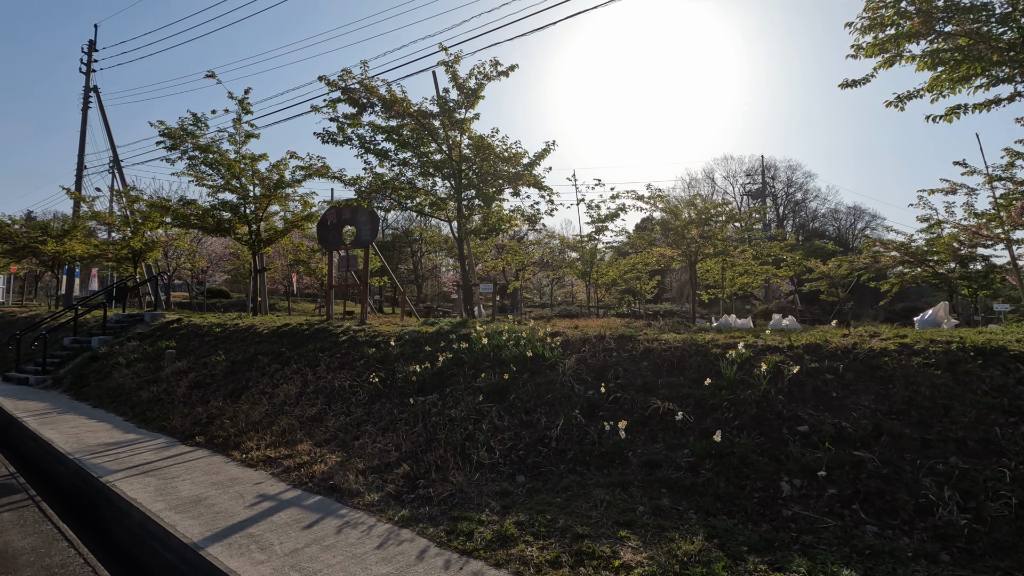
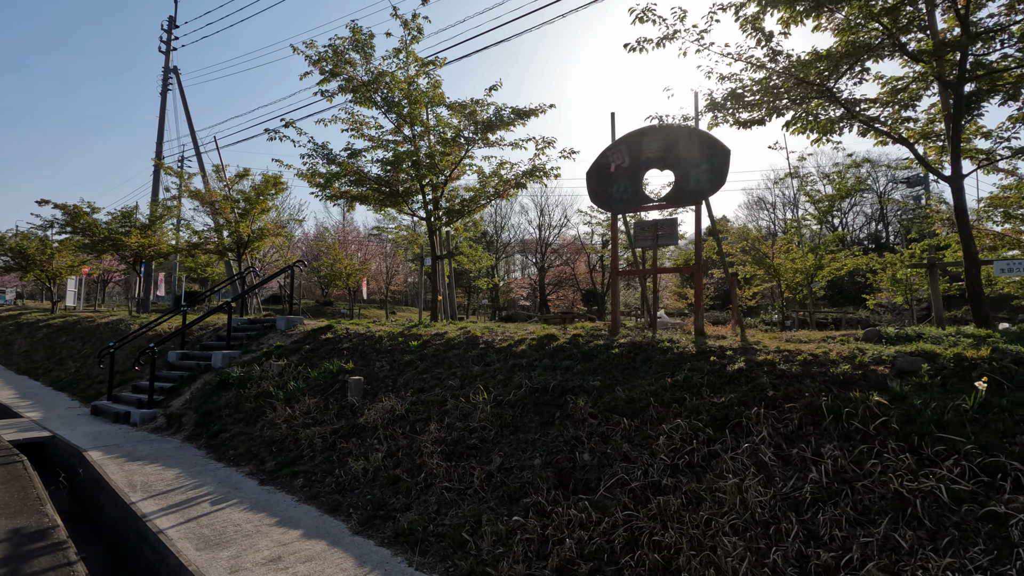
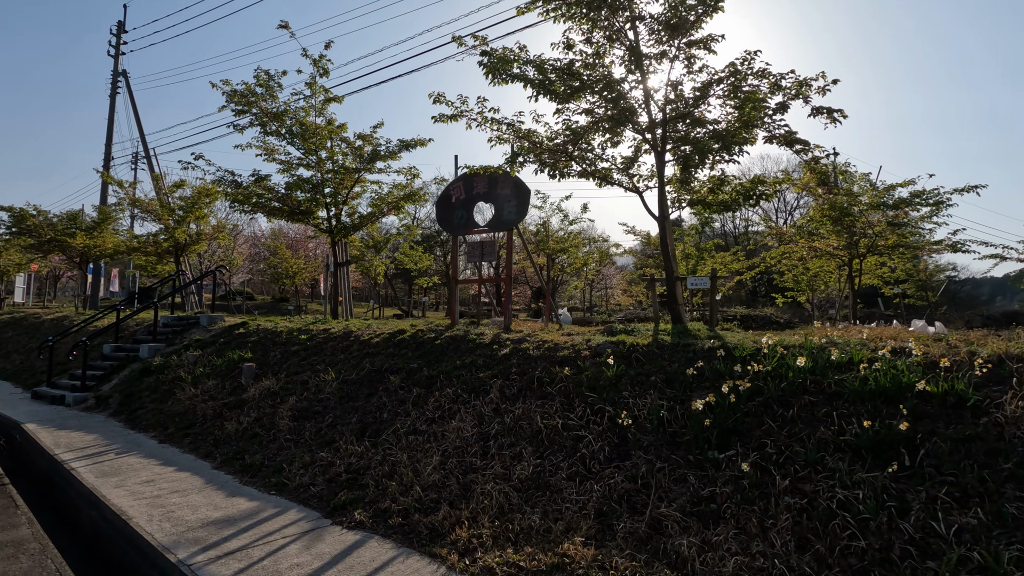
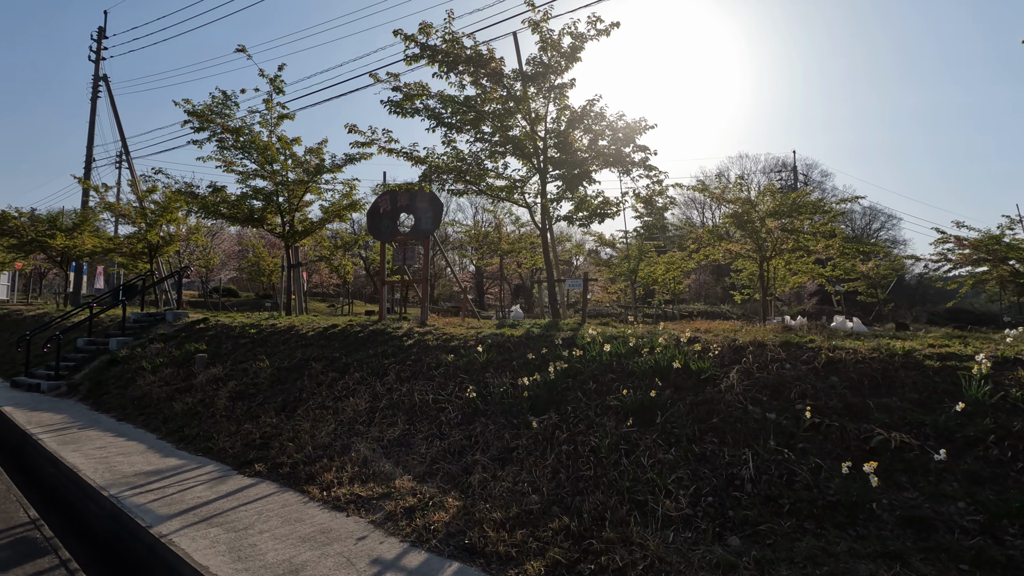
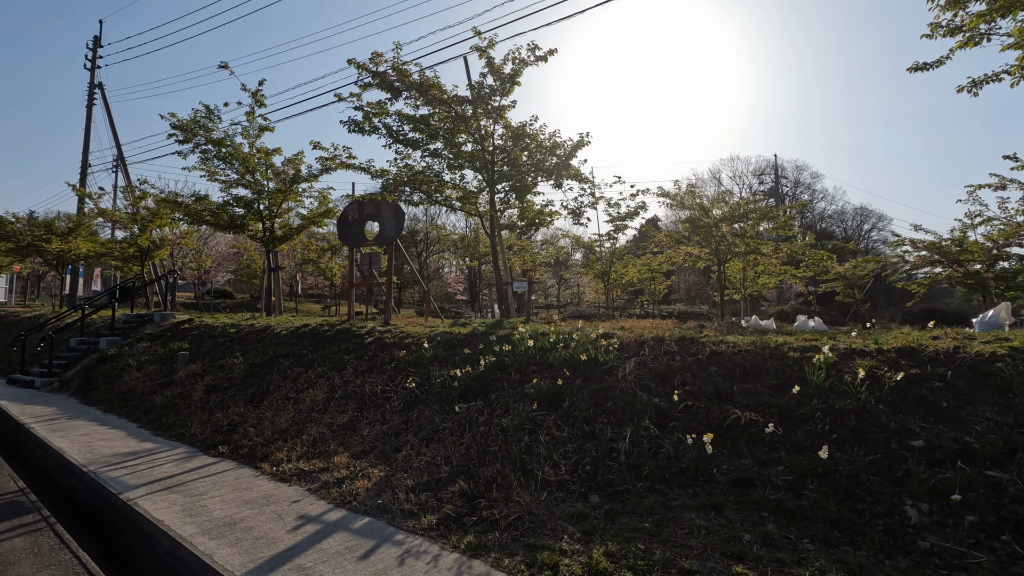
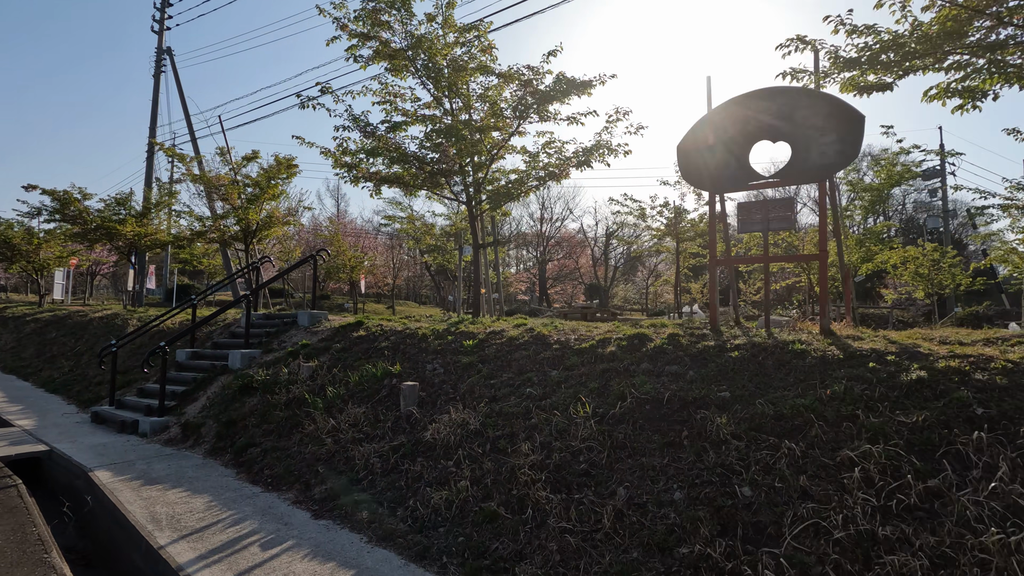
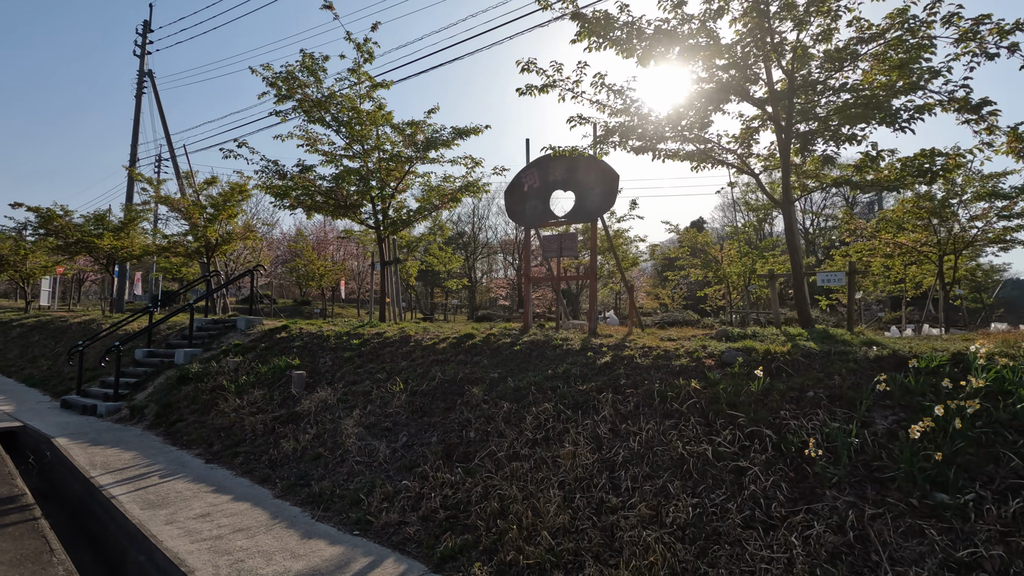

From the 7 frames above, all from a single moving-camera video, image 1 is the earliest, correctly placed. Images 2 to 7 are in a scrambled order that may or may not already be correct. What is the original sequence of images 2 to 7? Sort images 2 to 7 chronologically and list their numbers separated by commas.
5, 4, 3, 7, 2, 6
